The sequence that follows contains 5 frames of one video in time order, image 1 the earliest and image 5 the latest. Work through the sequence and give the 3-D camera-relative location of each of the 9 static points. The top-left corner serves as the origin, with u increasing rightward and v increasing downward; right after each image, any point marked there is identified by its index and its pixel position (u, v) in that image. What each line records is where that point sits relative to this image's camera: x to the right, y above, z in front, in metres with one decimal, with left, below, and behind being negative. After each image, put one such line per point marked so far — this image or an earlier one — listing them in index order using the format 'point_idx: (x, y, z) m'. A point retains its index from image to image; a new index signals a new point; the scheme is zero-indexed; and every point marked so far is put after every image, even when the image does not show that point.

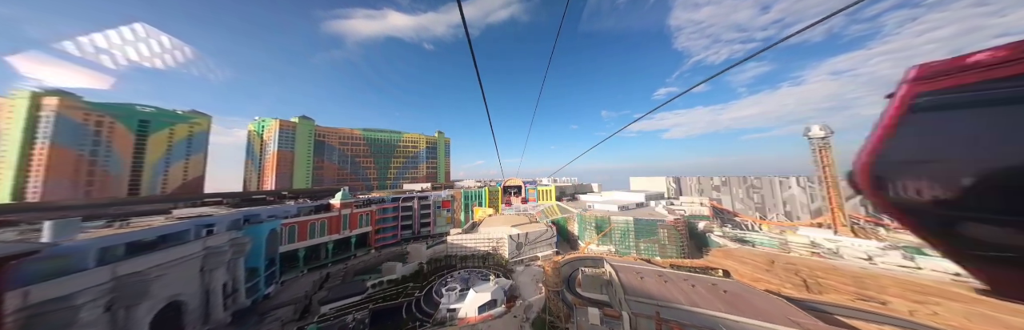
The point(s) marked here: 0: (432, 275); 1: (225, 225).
0: (-8.5, -11.5, +19.7) m
1: (-19.2, -4.1, +12.4) m
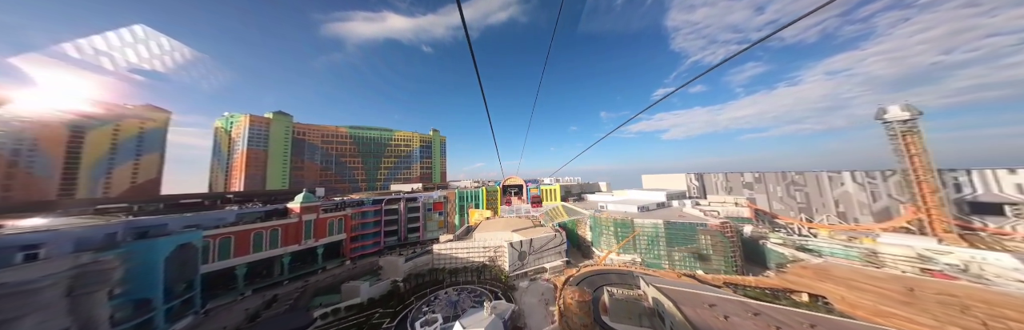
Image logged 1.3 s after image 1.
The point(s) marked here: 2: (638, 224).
0: (-8.3, -10.8, +15.3) m
1: (-19.0, -3.3, +8.0) m
2: (+12.4, -5.8, +18.2) m
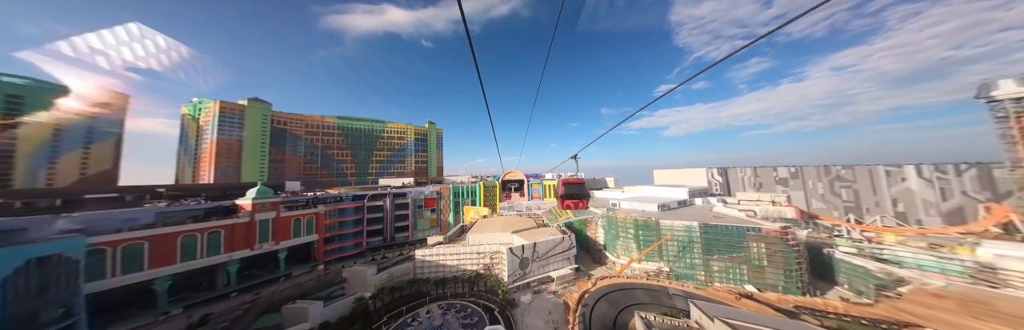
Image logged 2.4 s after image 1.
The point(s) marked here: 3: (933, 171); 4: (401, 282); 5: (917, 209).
0: (-8.3, -9.8, +12.0) m
1: (-19.1, -2.5, +4.6) m
2: (+12.4, -4.9, +14.8) m
3: (+40.7, -0.5, +18.0) m
4: (-8.7, -9.3, +14.8) m
5: (+39.2, -4.2, +17.9) m
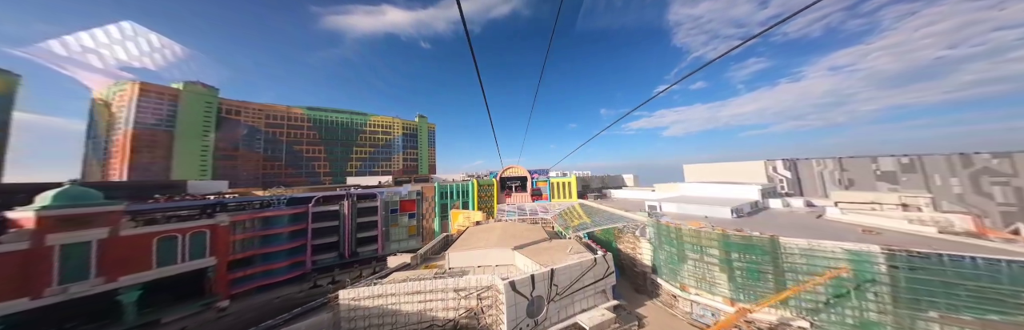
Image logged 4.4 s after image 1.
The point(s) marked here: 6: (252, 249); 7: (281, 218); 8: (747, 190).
0: (-8.1, -8.6, +5.2) m
1: (-18.9, -1.2, -2.3) m
2: (+12.5, -3.5, +8.1) m
3: (+40.7, +1.1, +11.4) m
4: (-8.6, -8.0, +7.9) m
5: (+39.3, -2.6, +11.3) m
6: (-20.9, -6.7, +14.8) m
7: (-20.3, -4.5, +16.4) m
8: (+22.1, -2.3, +17.5) m
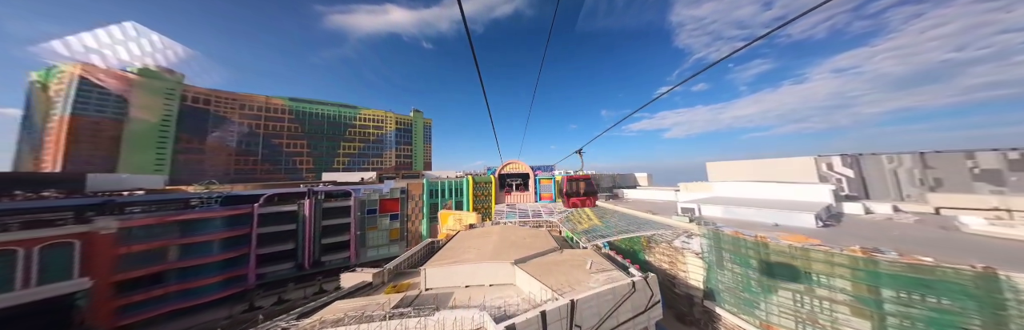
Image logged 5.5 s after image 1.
0: (-8.2, -7.6, +1.4) m
1: (-19.0, -0.1, -5.9) m
2: (+12.5, -2.7, +4.3) m
3: (+40.7, +1.7, +7.6) m
4: (-8.6, -7.1, +4.2) m
5: (+39.3, -2.0, +7.4) m
6: (-20.9, -5.7, +11.1) m
7: (-20.3, -3.6, +12.7) m
8: (+22.1, -1.6, +13.7) m
